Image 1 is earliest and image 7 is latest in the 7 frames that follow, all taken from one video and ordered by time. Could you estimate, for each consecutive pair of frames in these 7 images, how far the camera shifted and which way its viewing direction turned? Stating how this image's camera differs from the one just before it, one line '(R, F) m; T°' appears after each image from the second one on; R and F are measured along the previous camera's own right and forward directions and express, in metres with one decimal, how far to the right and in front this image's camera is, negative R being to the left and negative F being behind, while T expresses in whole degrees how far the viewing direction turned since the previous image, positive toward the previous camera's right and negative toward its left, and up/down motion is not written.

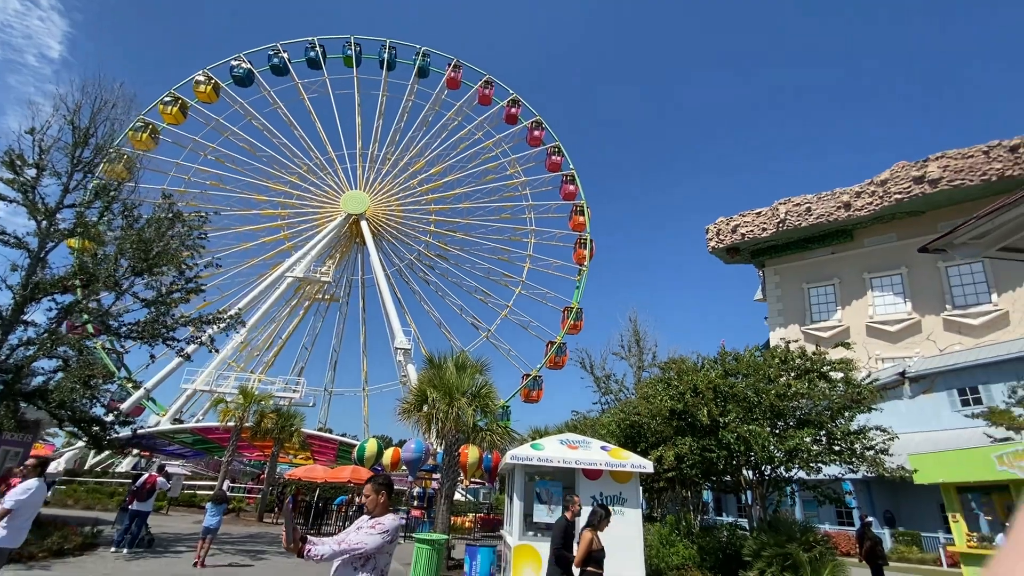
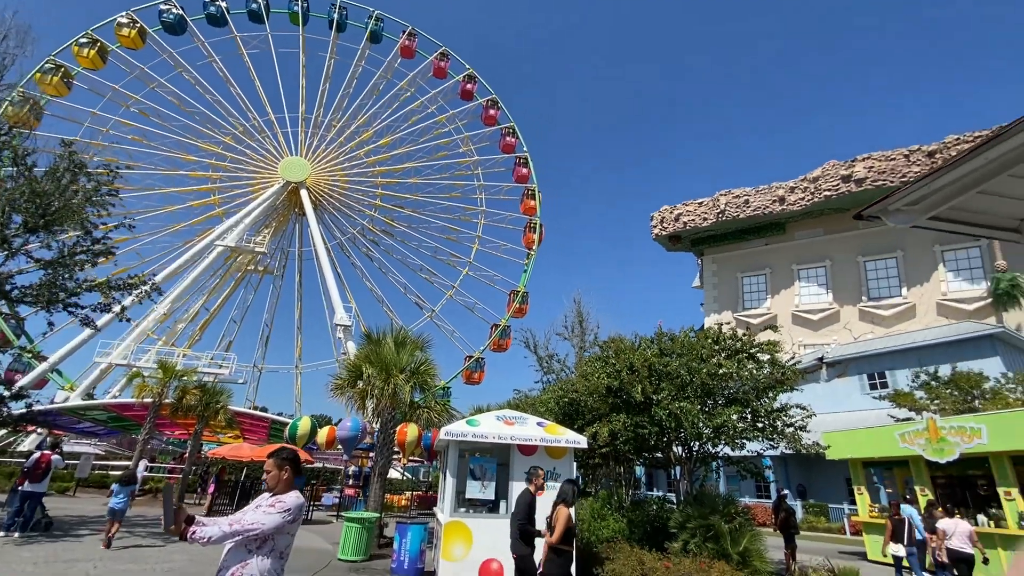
(+0.2, +0.3) m; +6°
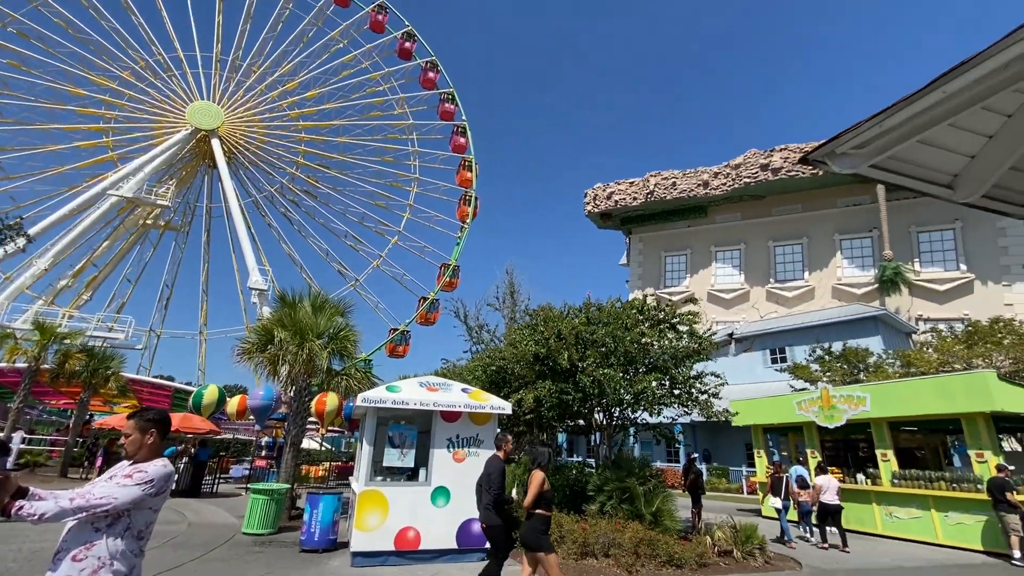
(+0.1, +0.4) m; +8°
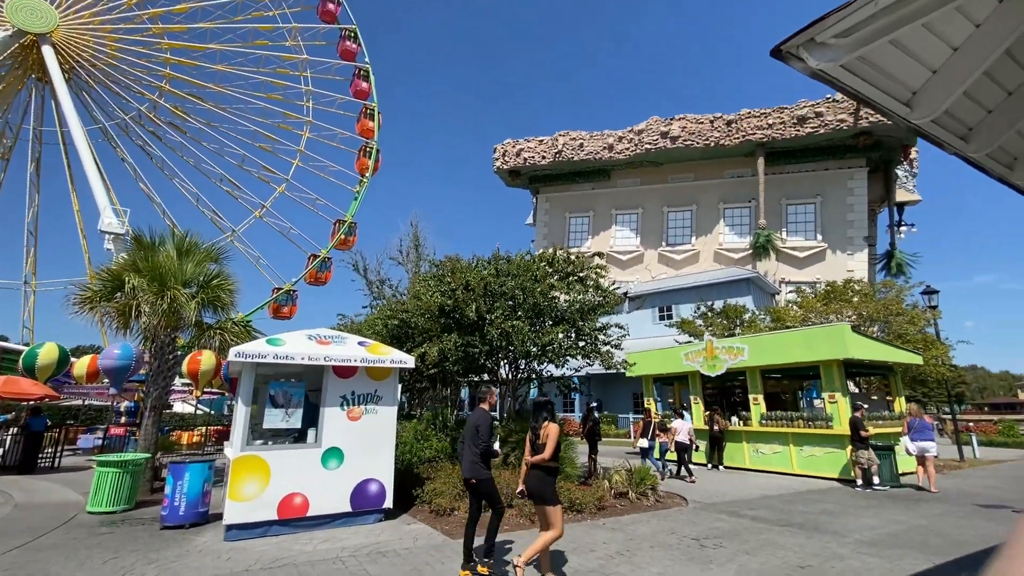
(0.0, +0.6) m; +12°
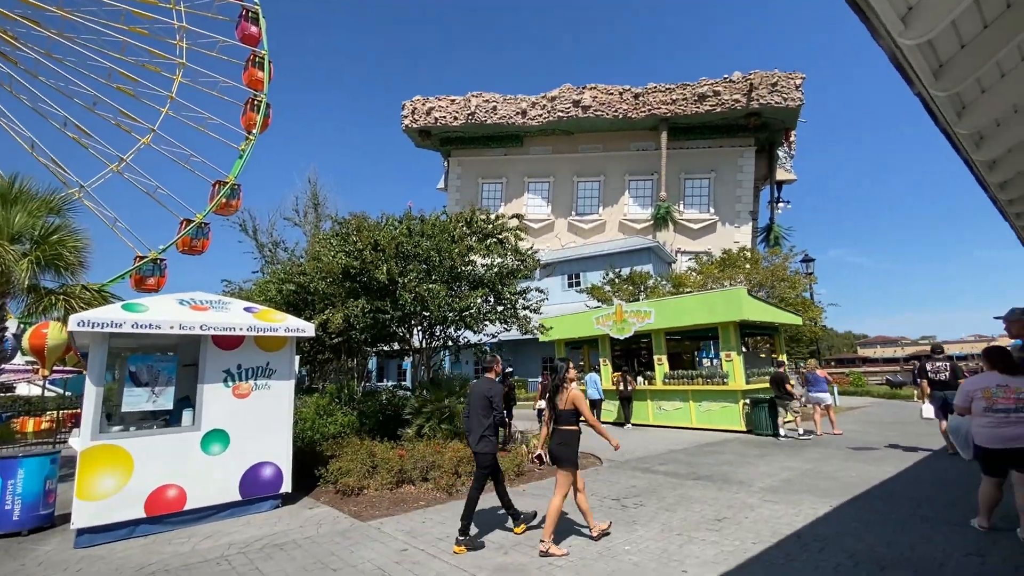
(-0.1, +0.6) m; +11°
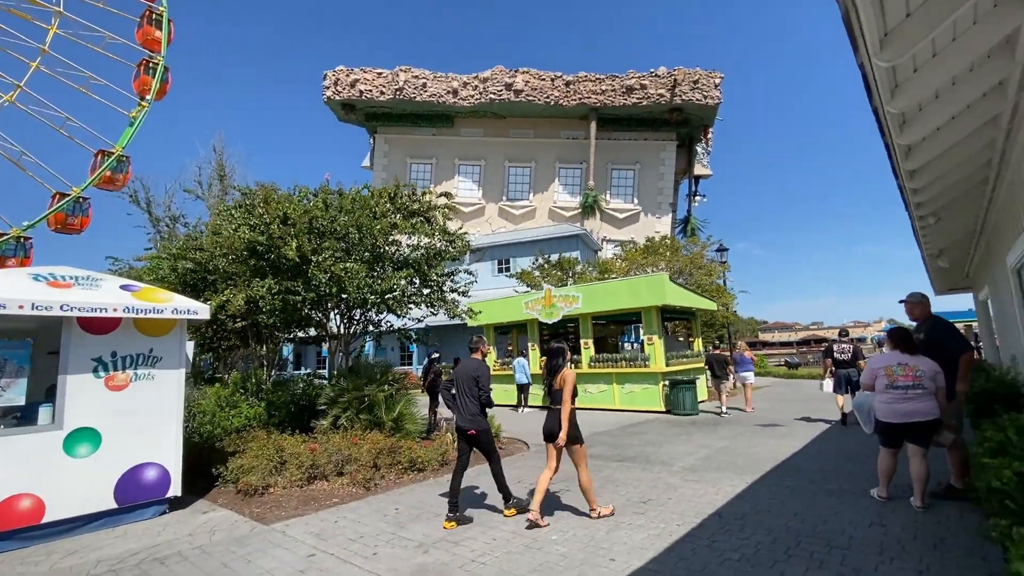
(0.0, +0.4) m; +9°
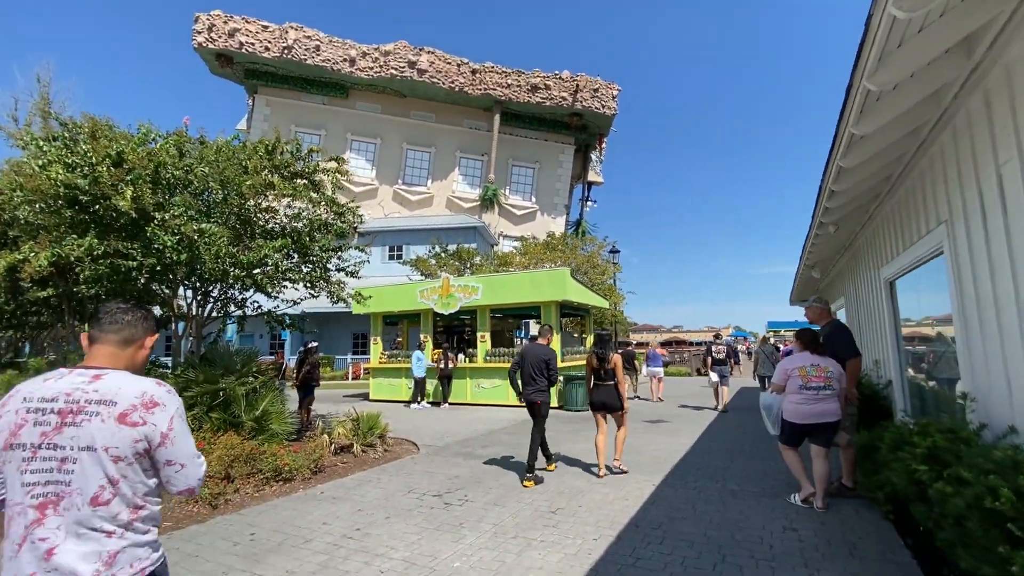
(-0.2, +0.8) m; +13°
